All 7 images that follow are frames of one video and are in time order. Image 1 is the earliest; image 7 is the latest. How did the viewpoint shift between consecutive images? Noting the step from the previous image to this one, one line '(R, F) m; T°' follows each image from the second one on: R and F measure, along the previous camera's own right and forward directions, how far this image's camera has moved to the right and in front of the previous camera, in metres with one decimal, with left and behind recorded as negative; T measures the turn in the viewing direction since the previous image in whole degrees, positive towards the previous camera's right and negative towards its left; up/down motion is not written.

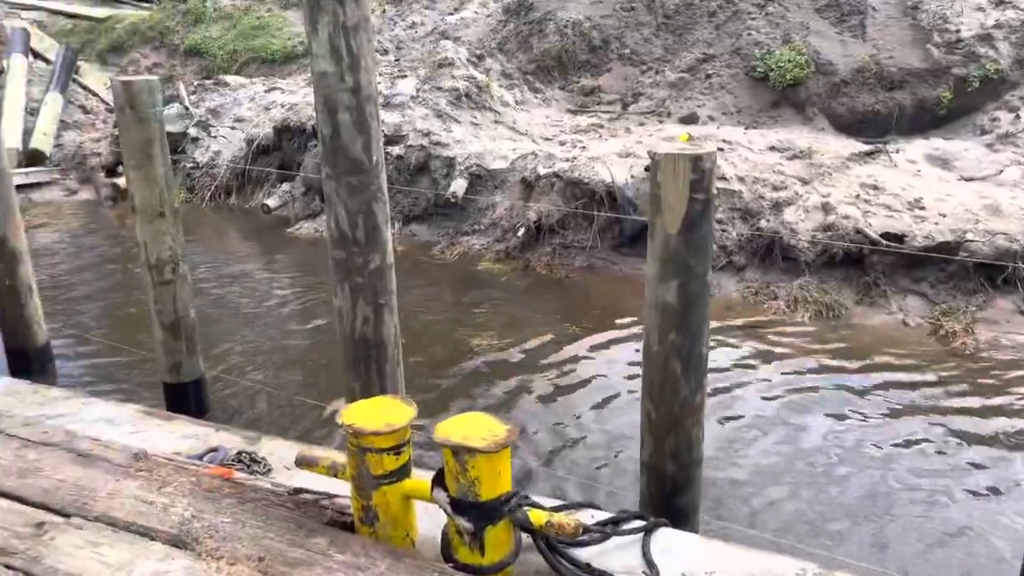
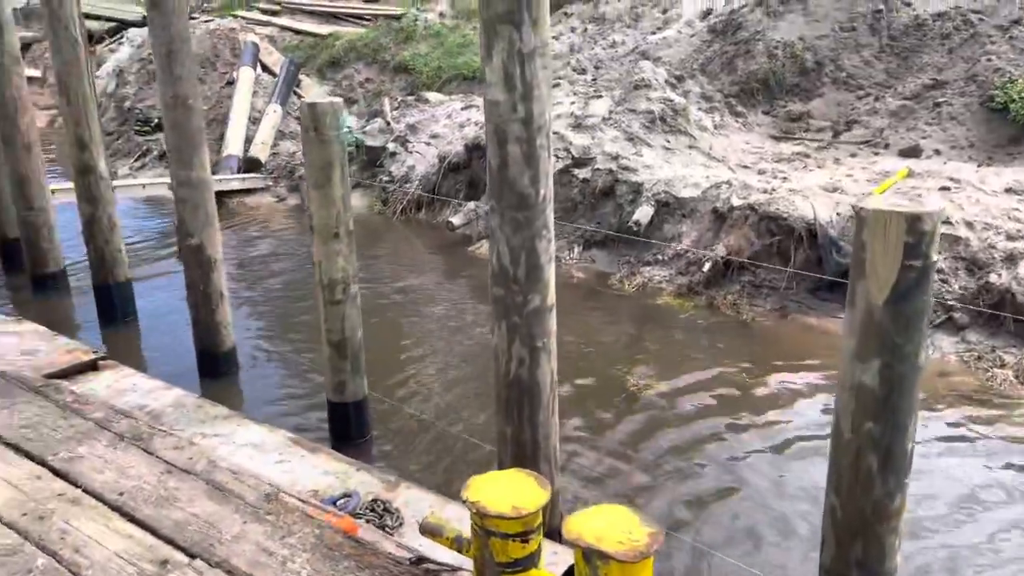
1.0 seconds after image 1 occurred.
(+0.1, +0.3) m; -13°
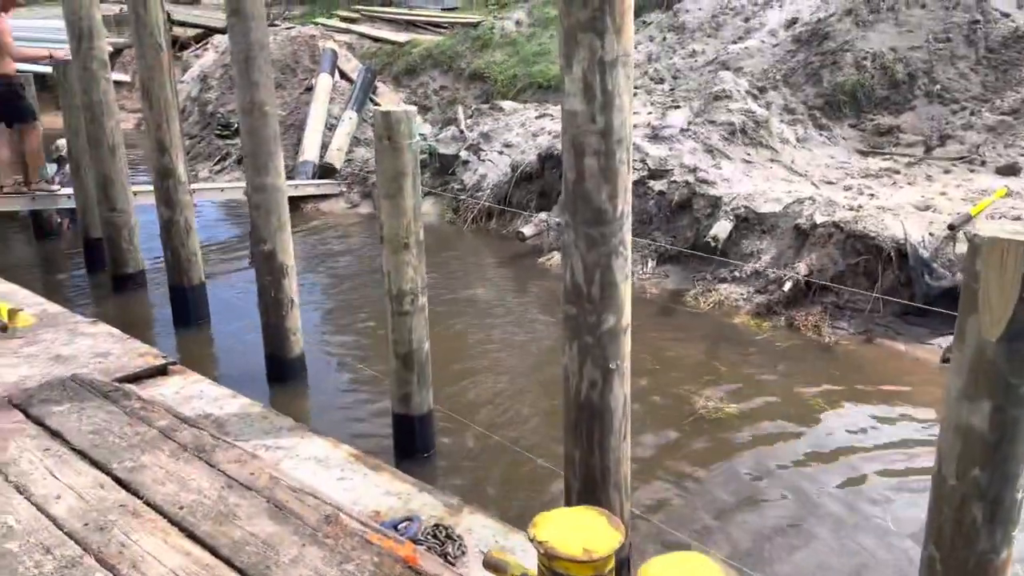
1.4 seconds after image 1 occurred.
(0.0, +0.1) m; -5°
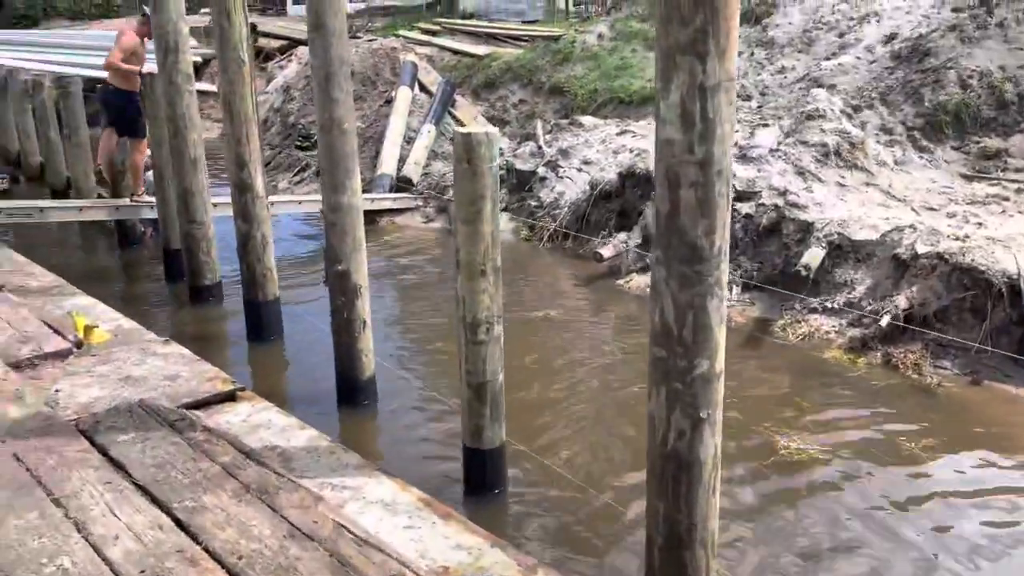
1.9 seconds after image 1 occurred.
(-0.1, +0.2) m; -5°
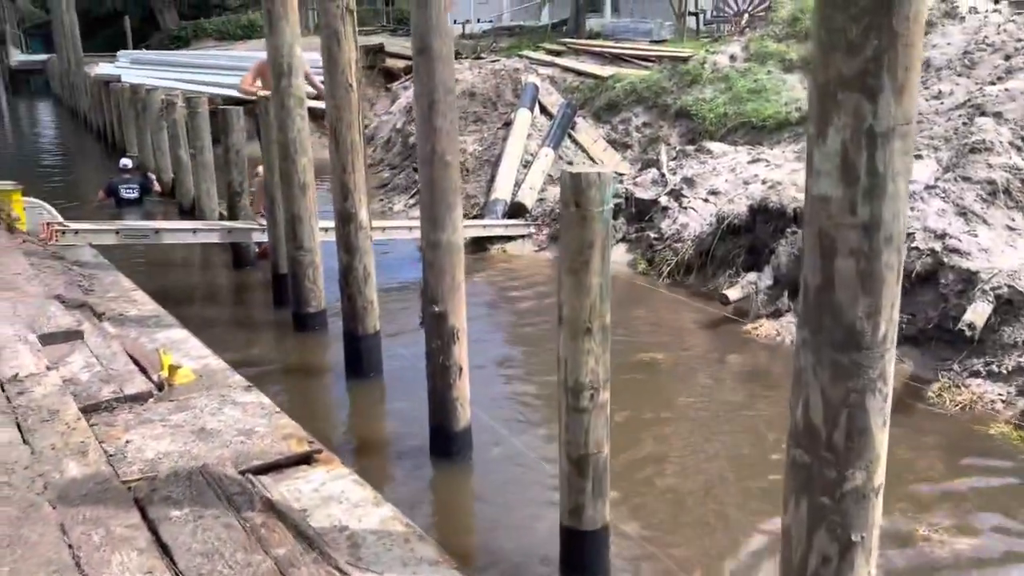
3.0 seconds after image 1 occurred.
(0.0, +0.6) m; -8°
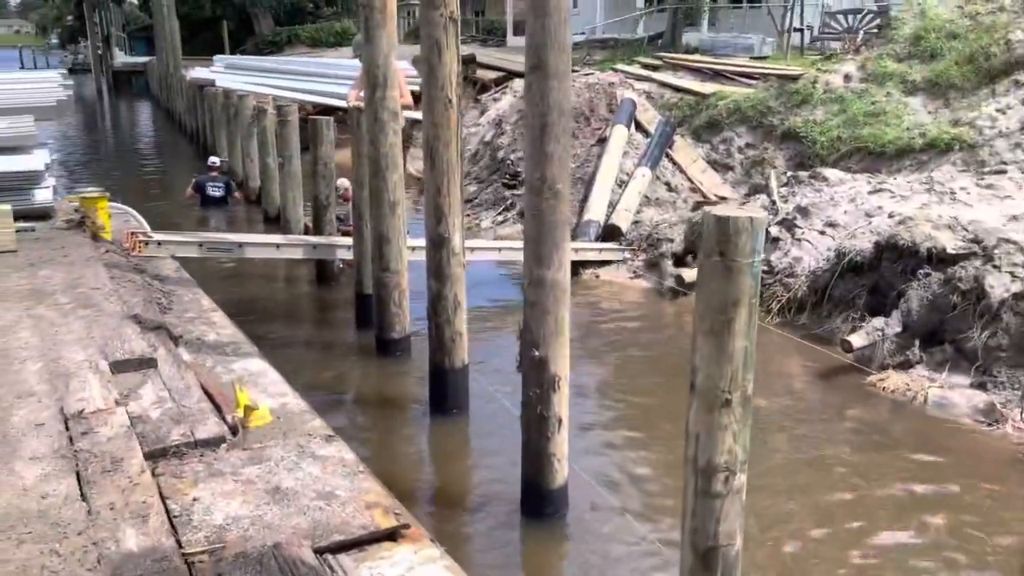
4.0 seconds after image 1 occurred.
(-0.2, +0.6) m; -5°
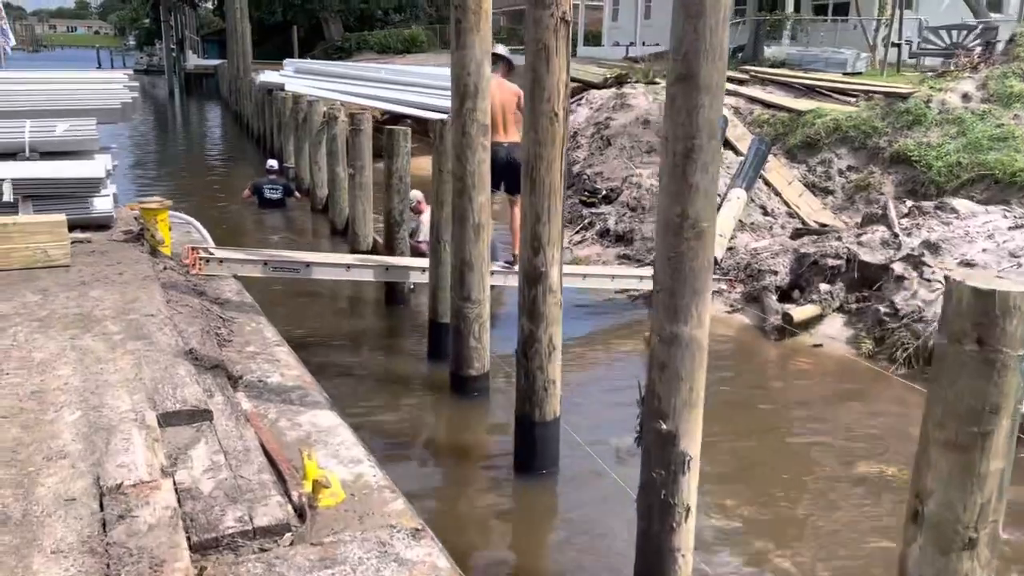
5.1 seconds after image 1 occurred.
(-0.3, +0.8) m; -4°
